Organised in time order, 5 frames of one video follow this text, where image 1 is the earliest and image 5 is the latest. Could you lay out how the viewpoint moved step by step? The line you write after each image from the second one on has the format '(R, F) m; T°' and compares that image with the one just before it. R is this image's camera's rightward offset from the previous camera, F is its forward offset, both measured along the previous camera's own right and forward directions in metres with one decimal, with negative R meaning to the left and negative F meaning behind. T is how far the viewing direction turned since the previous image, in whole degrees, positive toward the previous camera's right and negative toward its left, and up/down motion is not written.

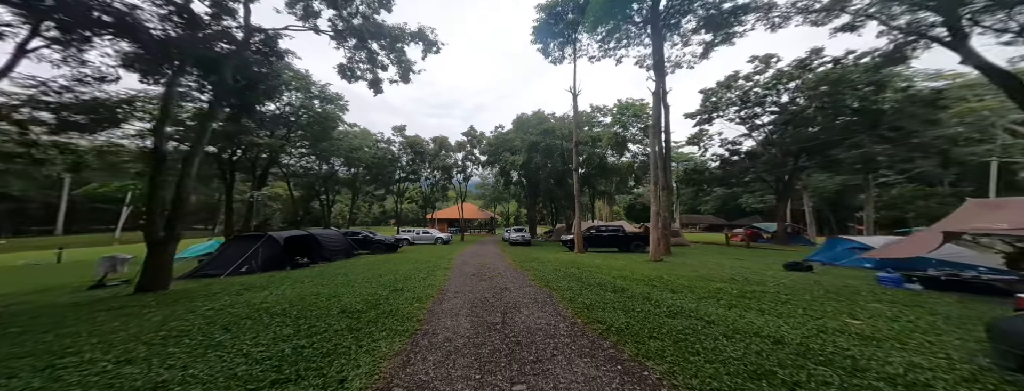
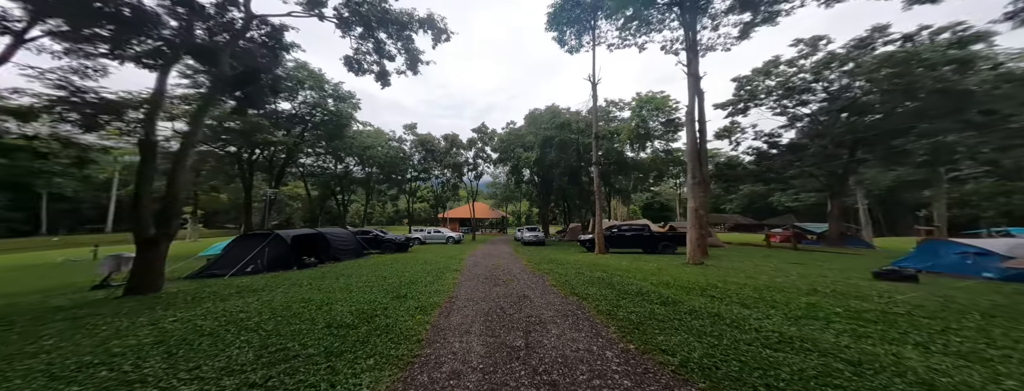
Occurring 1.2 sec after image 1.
(-0.2, +1.0) m; -3°
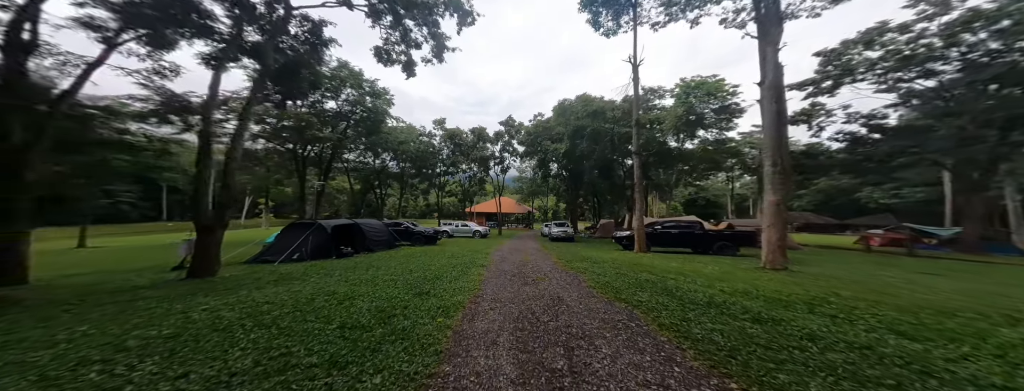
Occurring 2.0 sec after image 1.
(-0.1, +0.7) m; -7°
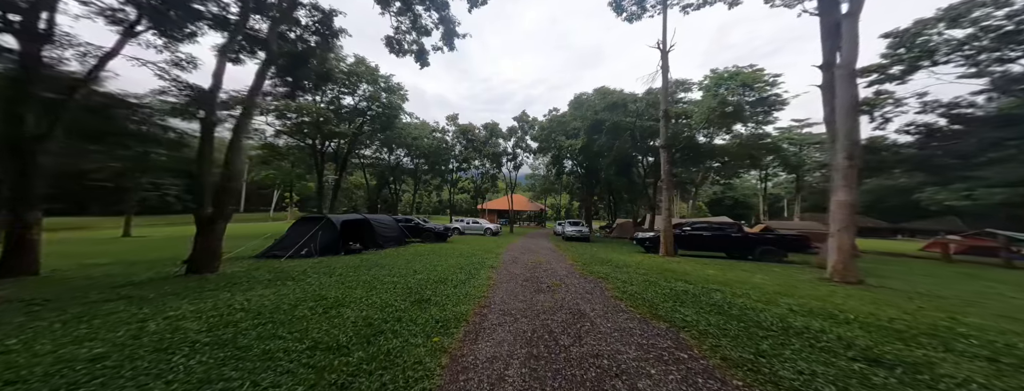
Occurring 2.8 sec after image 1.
(0.0, +0.8) m; -3°
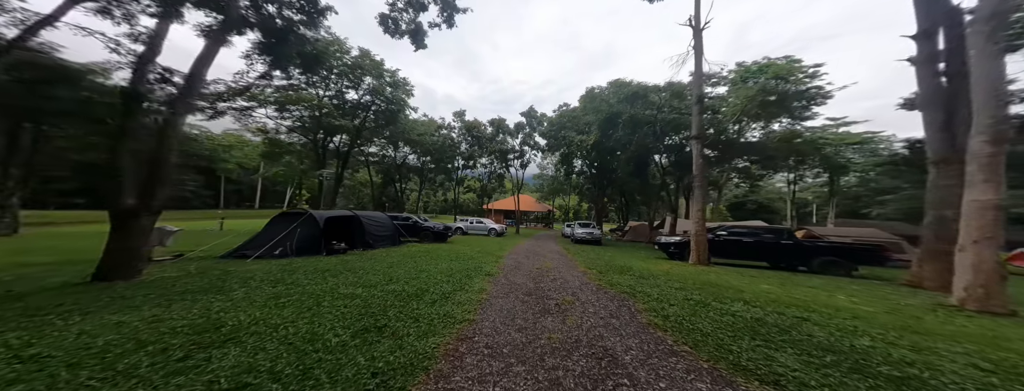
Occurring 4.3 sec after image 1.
(+0.2, +1.5) m; -2°
